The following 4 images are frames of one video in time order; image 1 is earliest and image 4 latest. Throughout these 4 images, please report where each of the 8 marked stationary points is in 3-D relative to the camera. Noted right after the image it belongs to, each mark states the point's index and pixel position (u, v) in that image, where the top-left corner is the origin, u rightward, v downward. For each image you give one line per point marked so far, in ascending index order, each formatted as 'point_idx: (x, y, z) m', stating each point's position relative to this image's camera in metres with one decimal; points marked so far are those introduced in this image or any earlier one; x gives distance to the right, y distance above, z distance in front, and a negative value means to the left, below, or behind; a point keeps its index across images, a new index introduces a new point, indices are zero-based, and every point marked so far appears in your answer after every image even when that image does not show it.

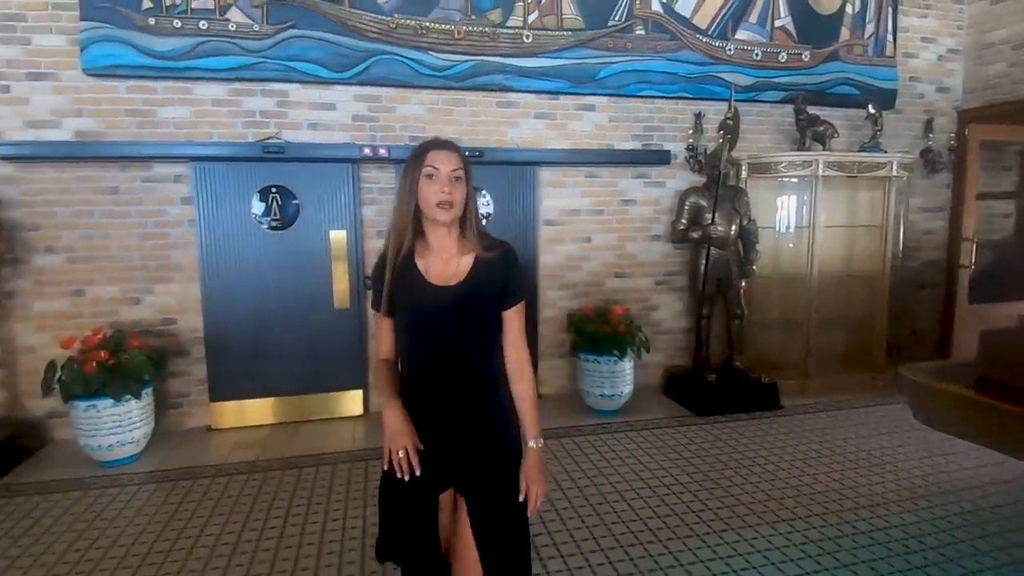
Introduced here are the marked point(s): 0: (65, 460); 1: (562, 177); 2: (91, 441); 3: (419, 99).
0: (-2.4, -0.9, +3.4) m
1: (+0.3, +0.7, +4.1) m
2: (-2.1, -0.8, +3.3) m
3: (-0.6, +1.1, +3.9) m
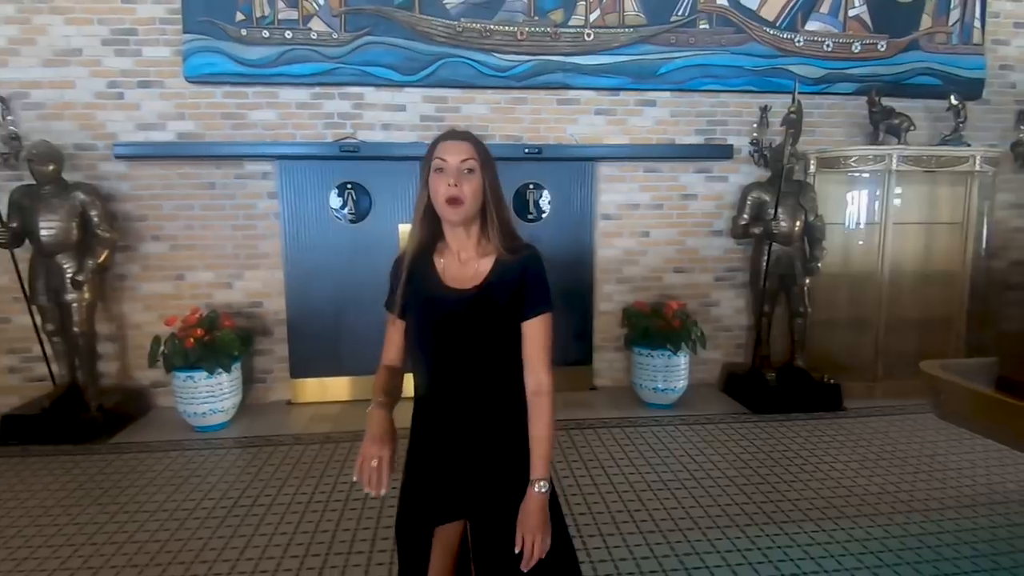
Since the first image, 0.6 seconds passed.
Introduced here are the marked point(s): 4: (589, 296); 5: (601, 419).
0: (-2.1, -0.8, +3.9) m
1: (+0.7, +0.8, +4.2) m
2: (-1.9, -0.7, +3.7) m
3: (-0.2, +1.2, +4.1) m
4: (+0.5, -0.1, +4.3) m
5: (+0.5, -0.8, +4.0) m
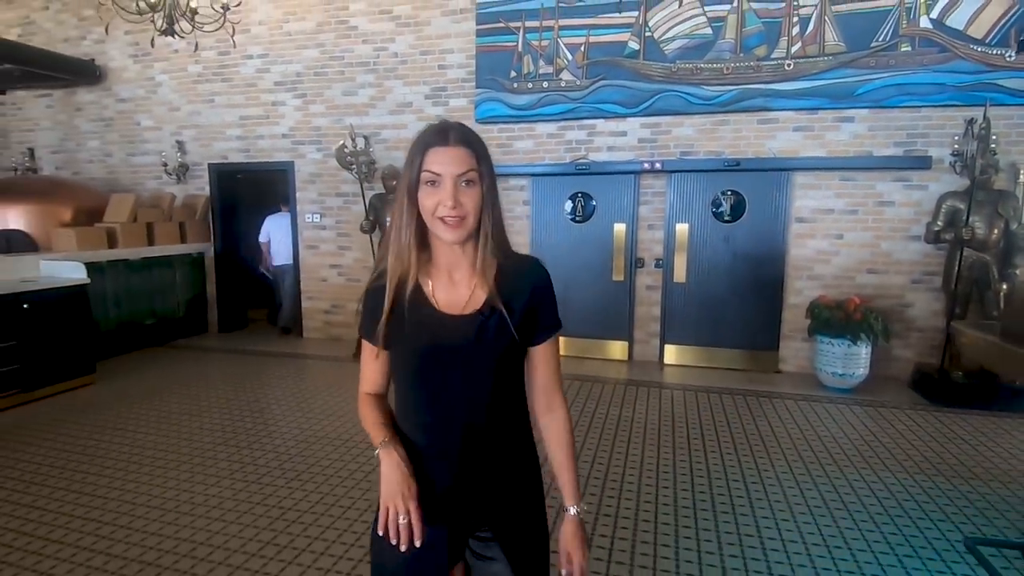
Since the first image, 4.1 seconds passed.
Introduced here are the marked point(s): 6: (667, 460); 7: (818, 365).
0: (-0.5, -0.6, +5.6) m
1: (+2.2, +0.8, +4.8) m
2: (-0.4, -0.5, +5.3) m
3: (+1.4, +1.3, +5.0) m
4: (+2.0, 0.0, +5.0) m
5: (+1.9, -0.8, +4.6) m
6: (+0.8, -1.0, +3.6) m
7: (+2.2, -0.6, +4.7) m
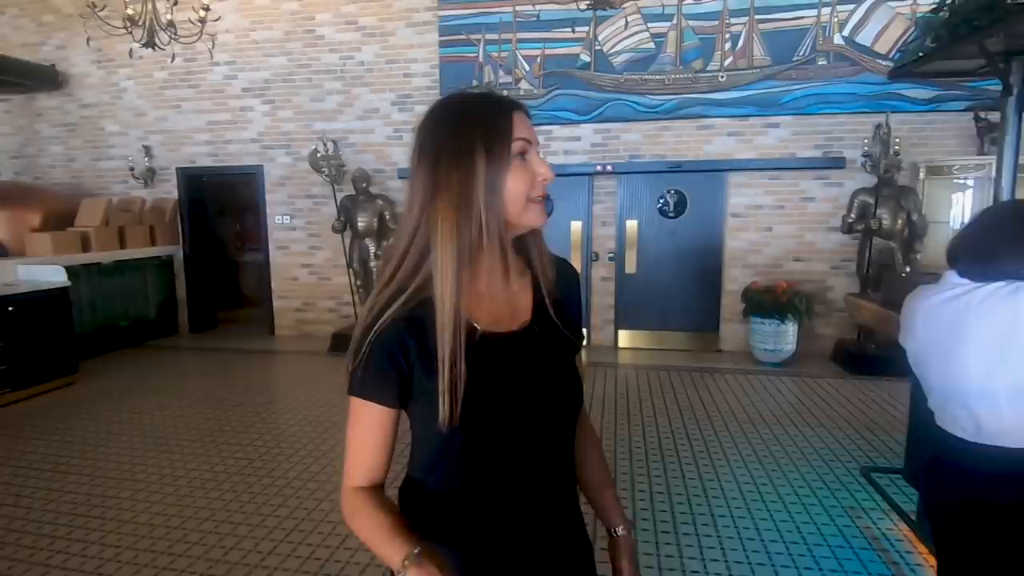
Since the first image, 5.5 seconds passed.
0: (-0.9, -0.6, +5.9) m
1: (+1.9, +0.9, +5.4) m
2: (-0.7, -0.4, +5.7) m
3: (+1.1, +1.3, +5.5) m
4: (+1.8, +0.1, +5.5) m
5: (+1.7, -0.7, +5.2) m
6: (+0.7, -0.9, +4.1) m
7: (+1.9, -0.5, +5.3) m
